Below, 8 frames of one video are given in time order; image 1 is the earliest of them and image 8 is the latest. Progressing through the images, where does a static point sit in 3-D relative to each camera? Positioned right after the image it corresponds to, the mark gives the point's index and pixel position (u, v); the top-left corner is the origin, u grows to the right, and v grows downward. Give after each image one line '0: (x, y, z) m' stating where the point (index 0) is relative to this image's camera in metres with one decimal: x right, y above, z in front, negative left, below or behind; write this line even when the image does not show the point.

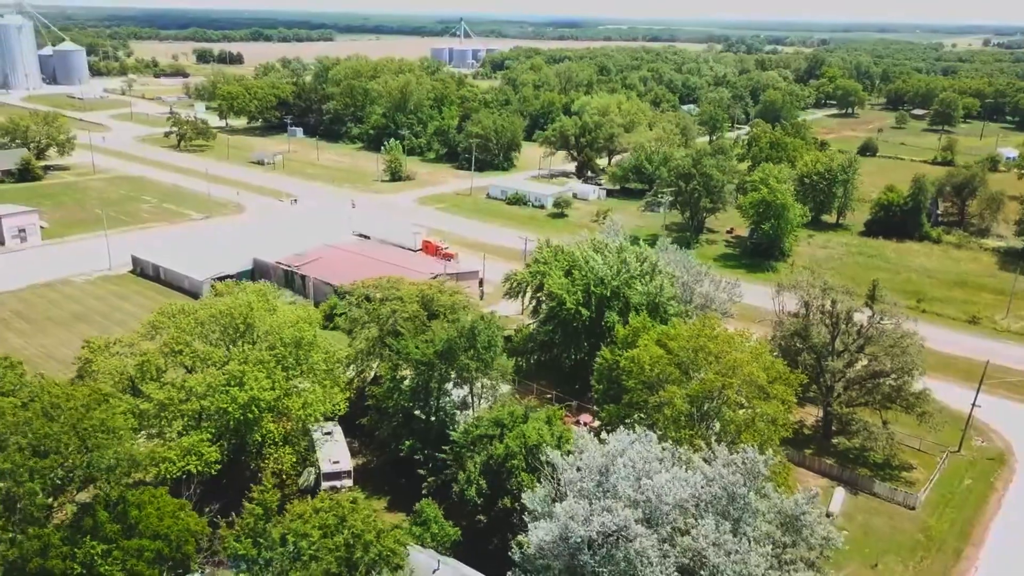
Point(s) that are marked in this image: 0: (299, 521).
0: (-4.5, -4.9, +17.1) m
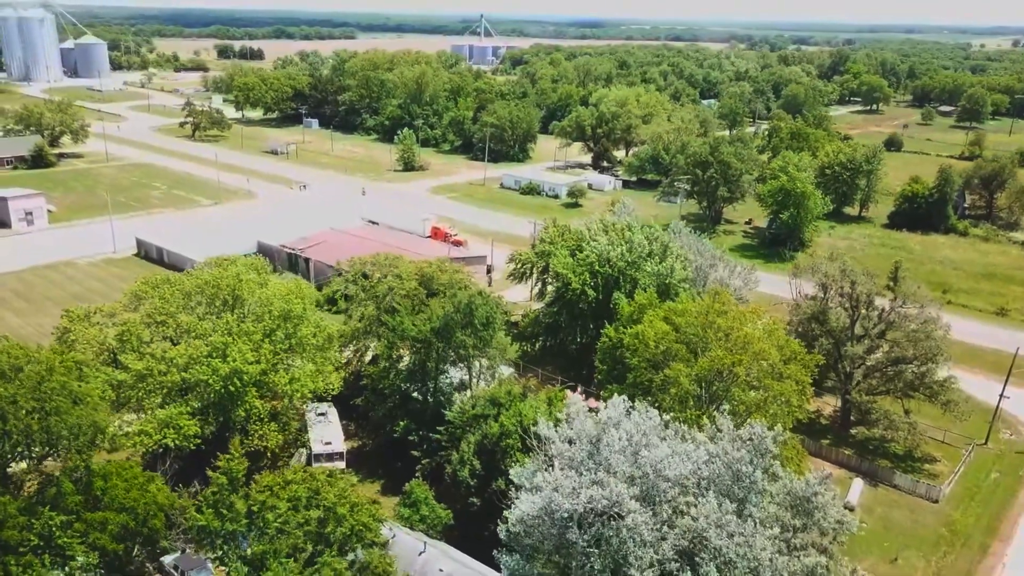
0: (-4.8, -4.0, +15.9) m
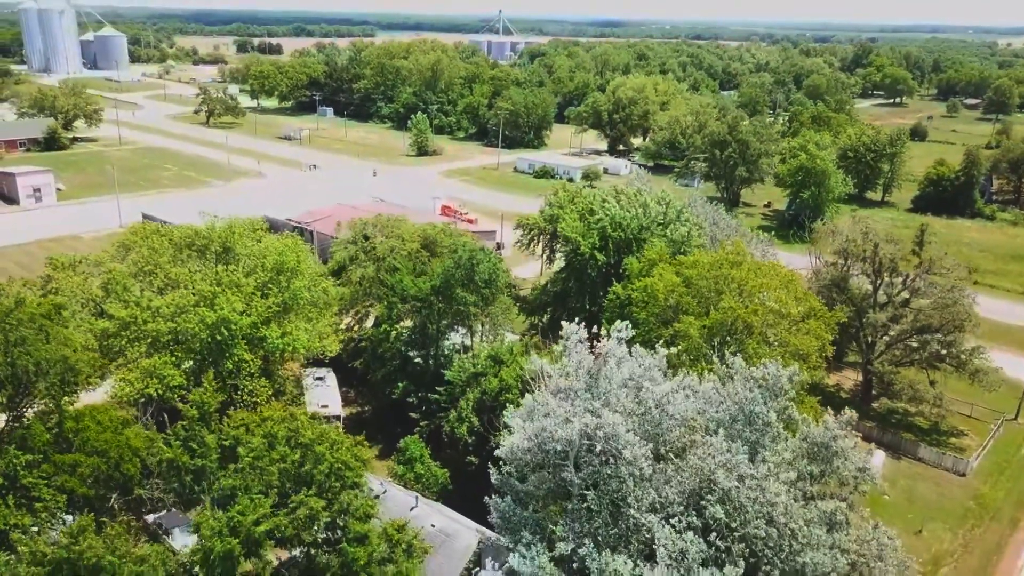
0: (-5.0, -2.5, +14.8) m
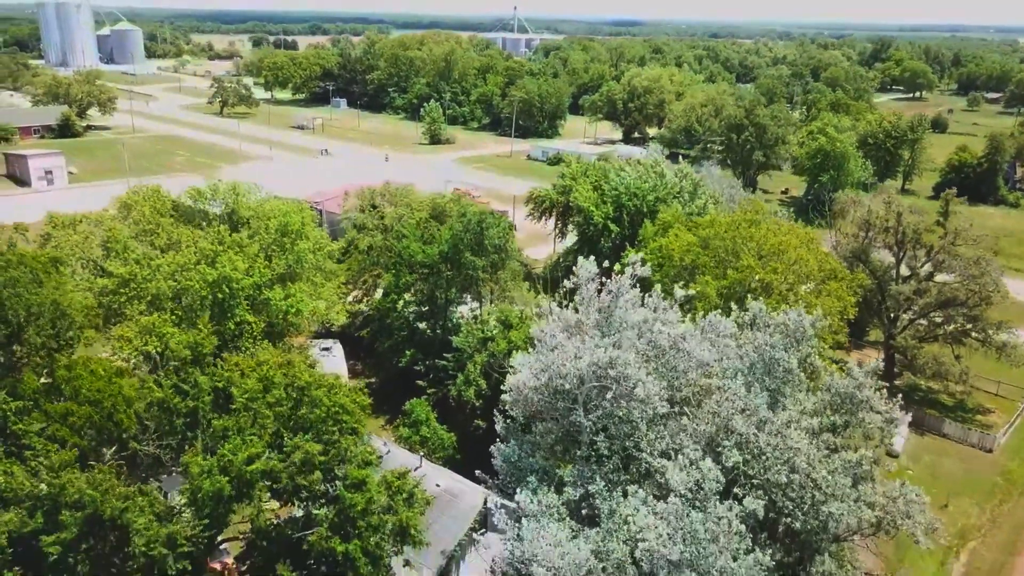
0: (-4.8, -1.5, +14.2) m
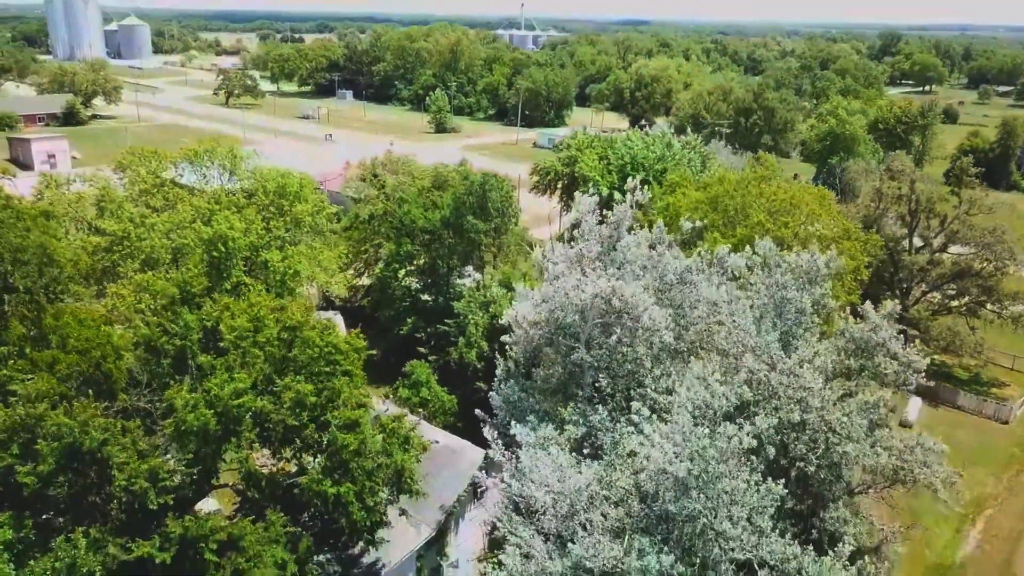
0: (-4.8, -0.4, +13.7) m
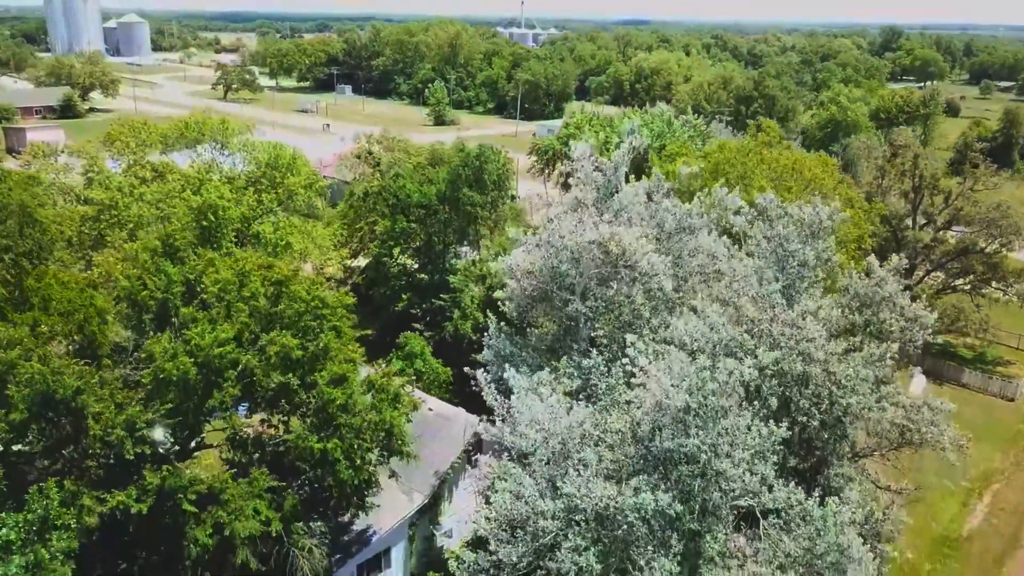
0: (-4.9, +0.3, +13.2) m
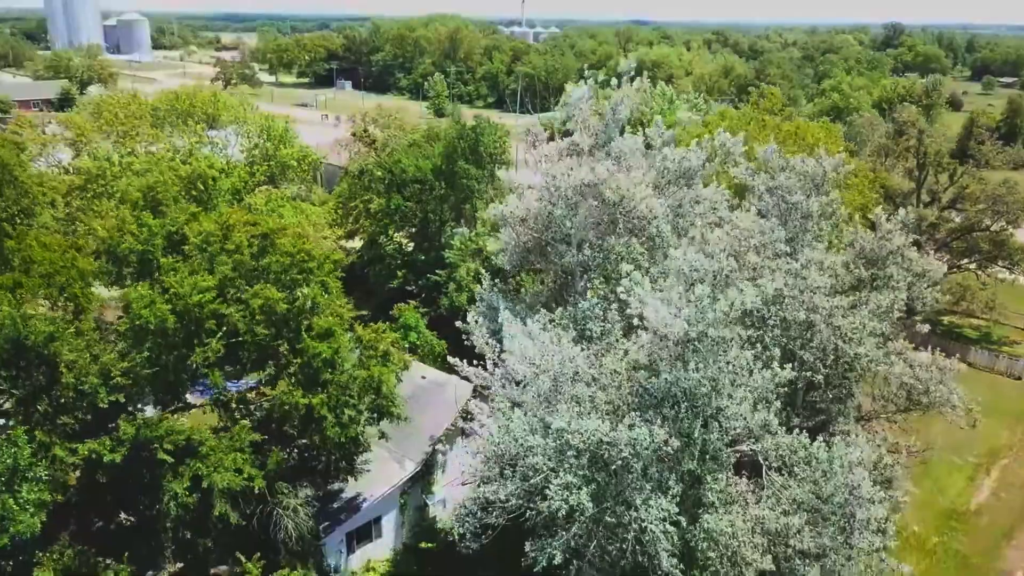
0: (-5.0, +1.0, +12.8) m
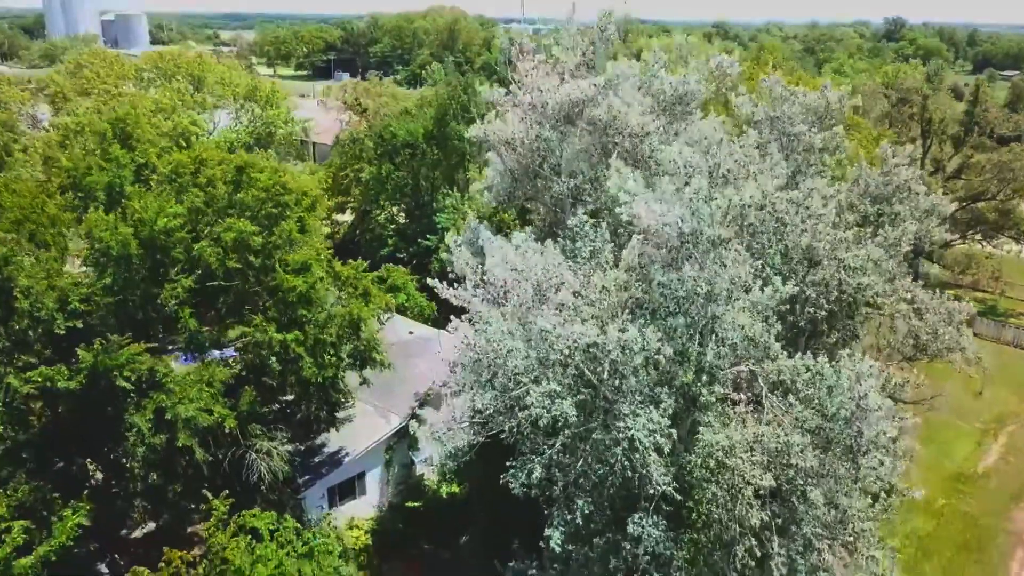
0: (-5.2, +2.0, +12.2) m
